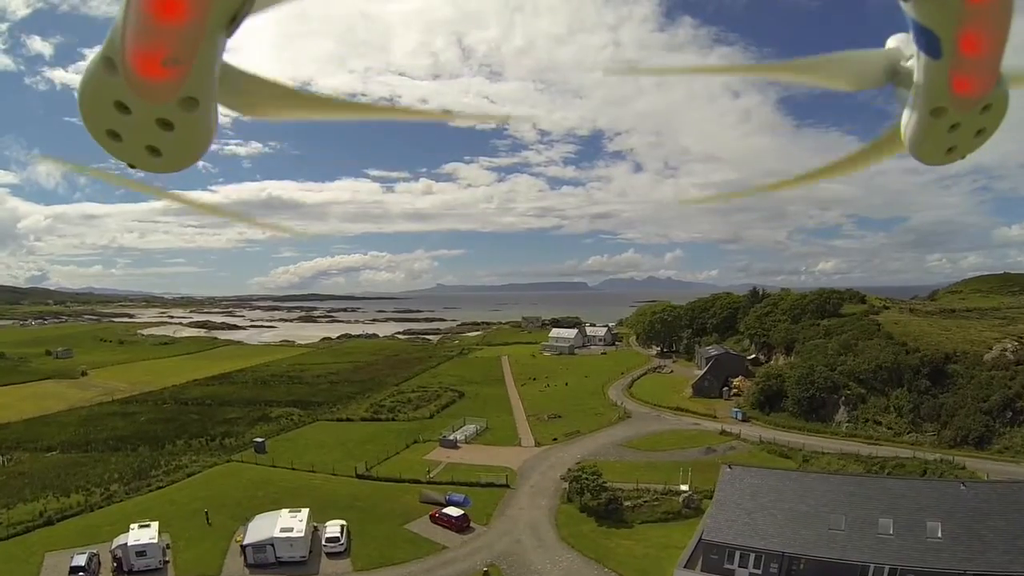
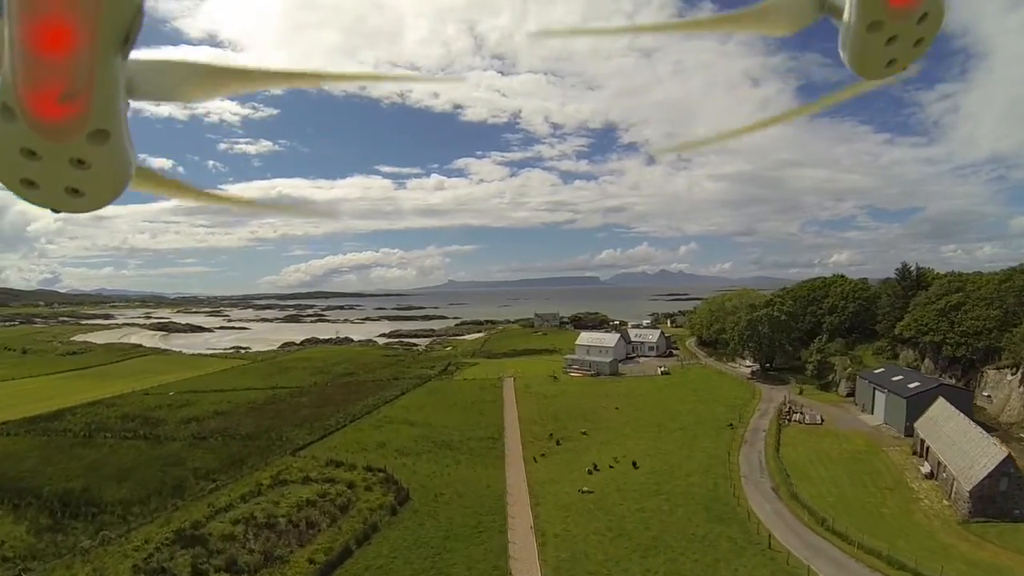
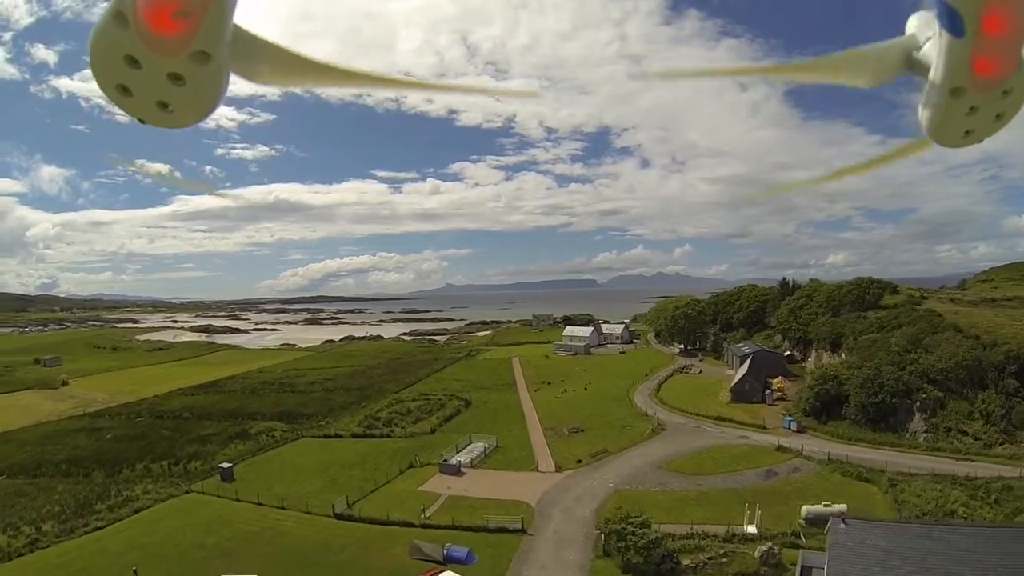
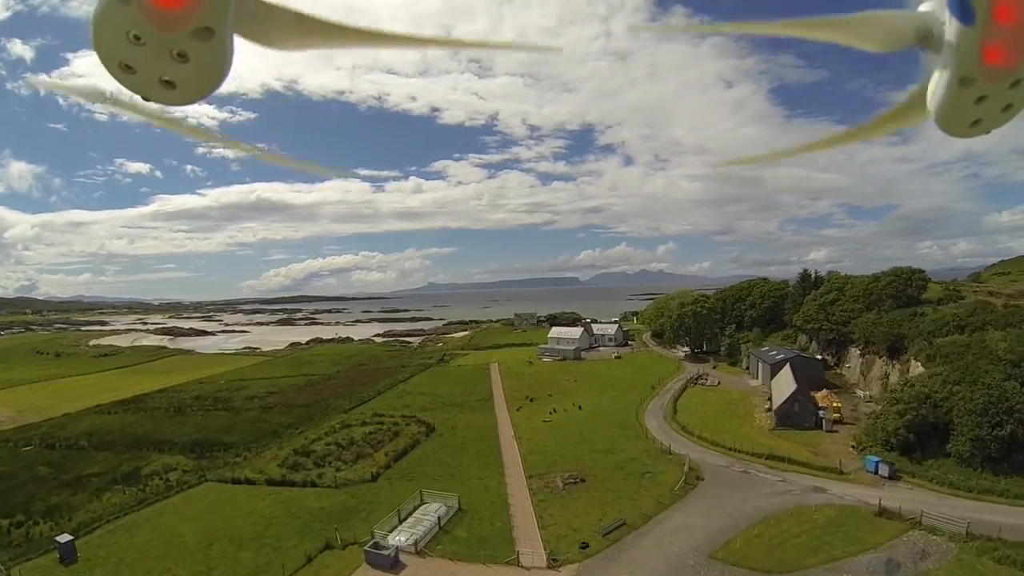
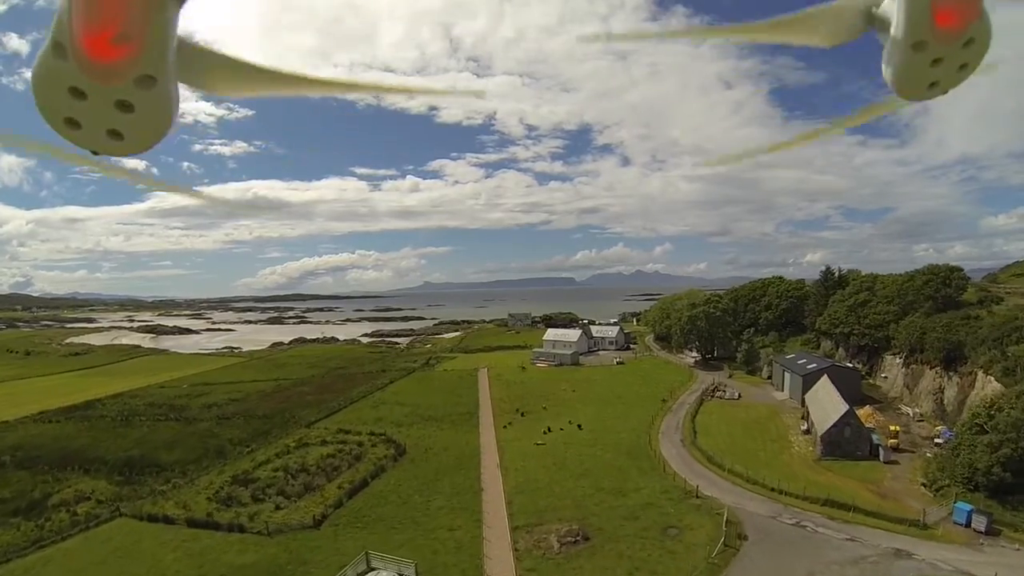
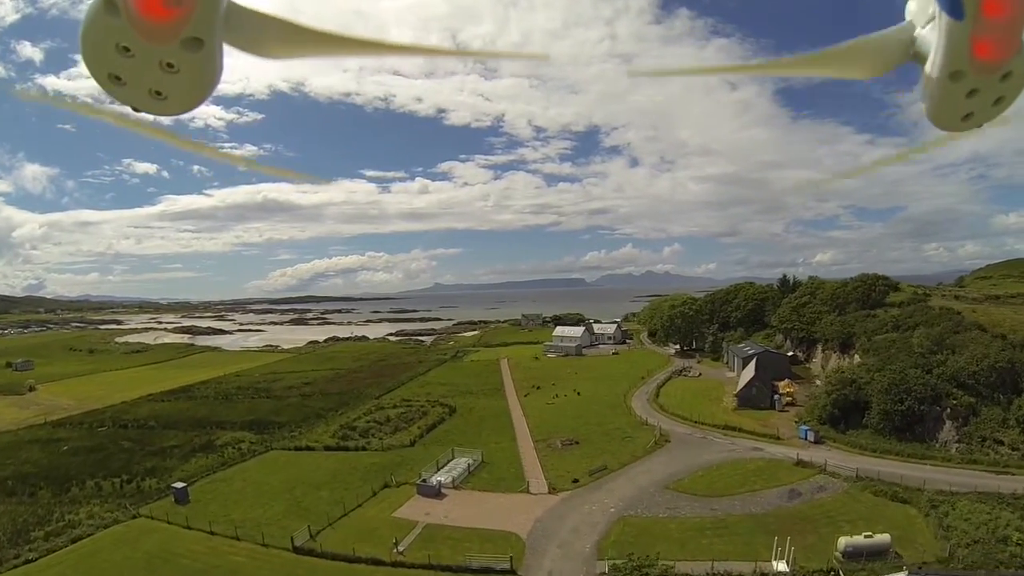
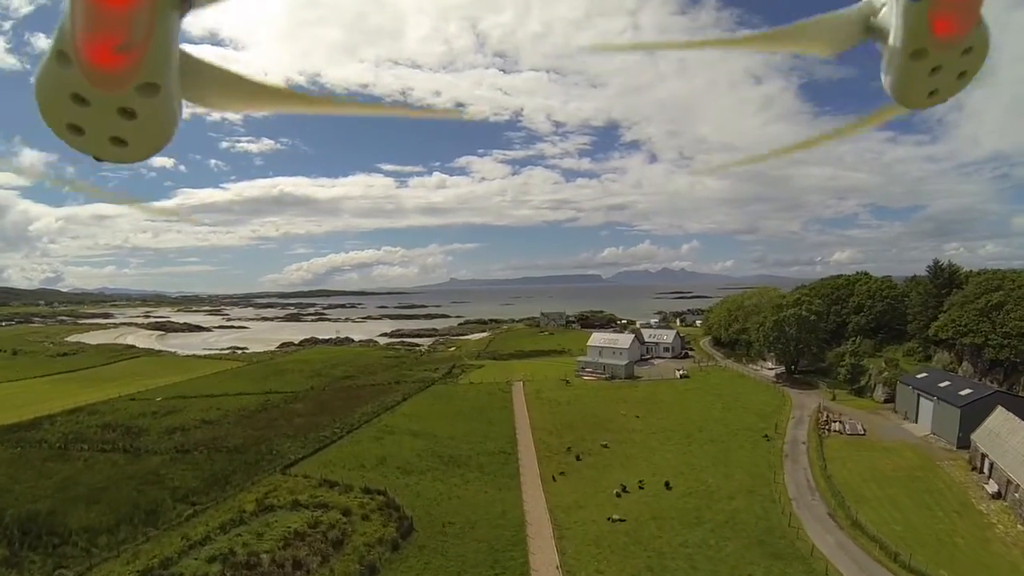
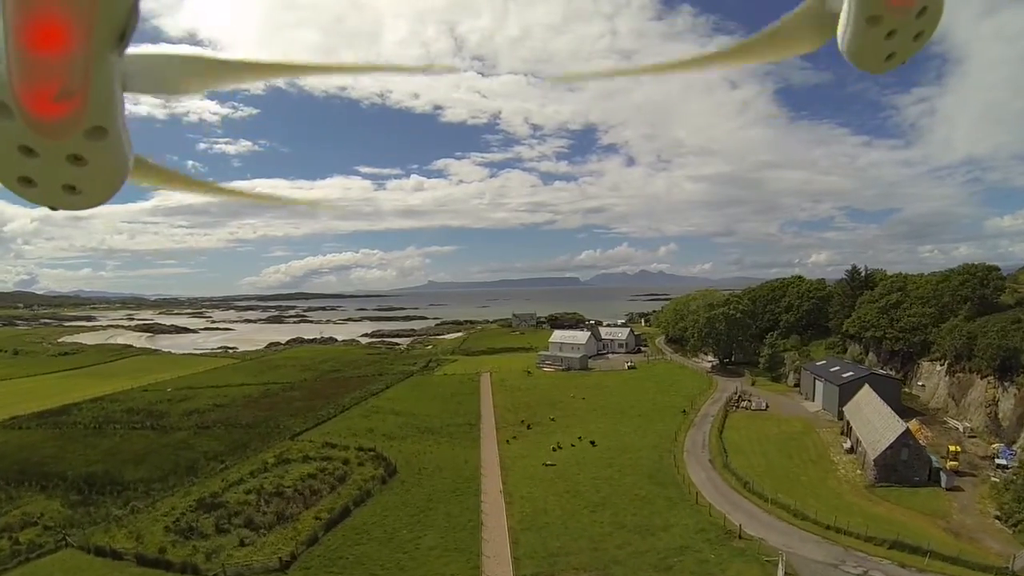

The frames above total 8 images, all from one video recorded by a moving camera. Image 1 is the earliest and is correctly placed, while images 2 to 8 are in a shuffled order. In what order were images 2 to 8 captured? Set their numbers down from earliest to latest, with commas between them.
3, 6, 4, 5, 8, 2, 7
